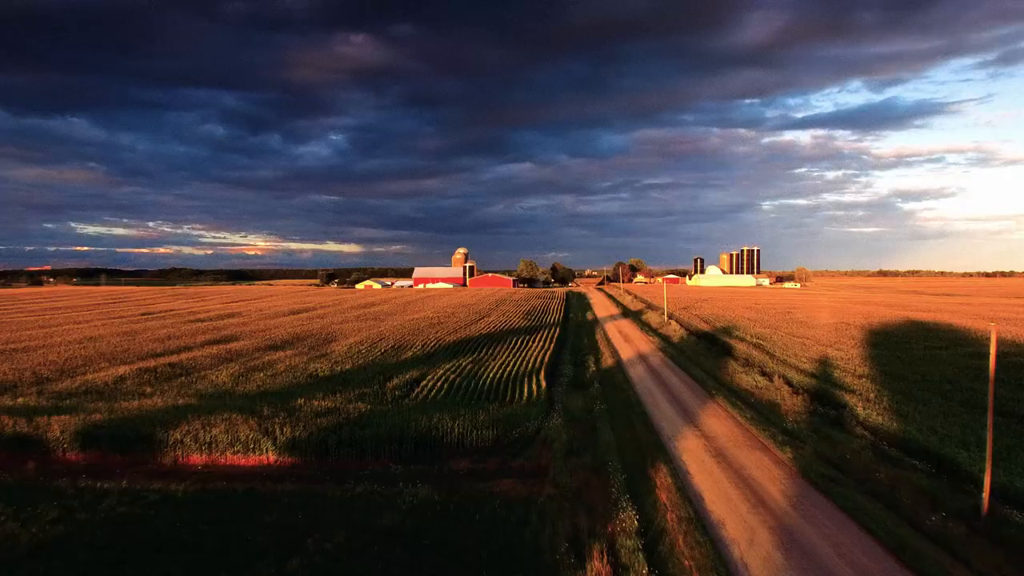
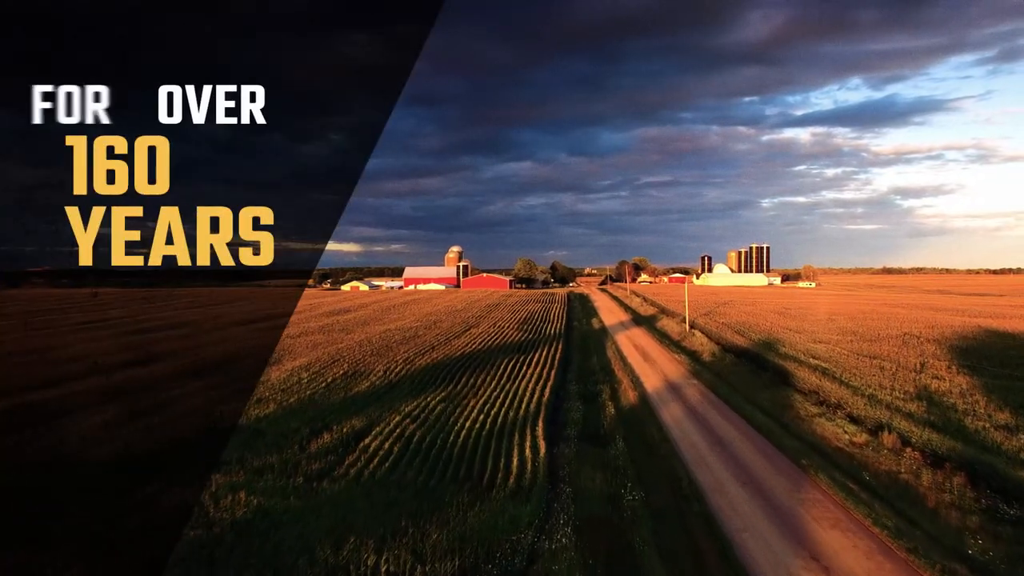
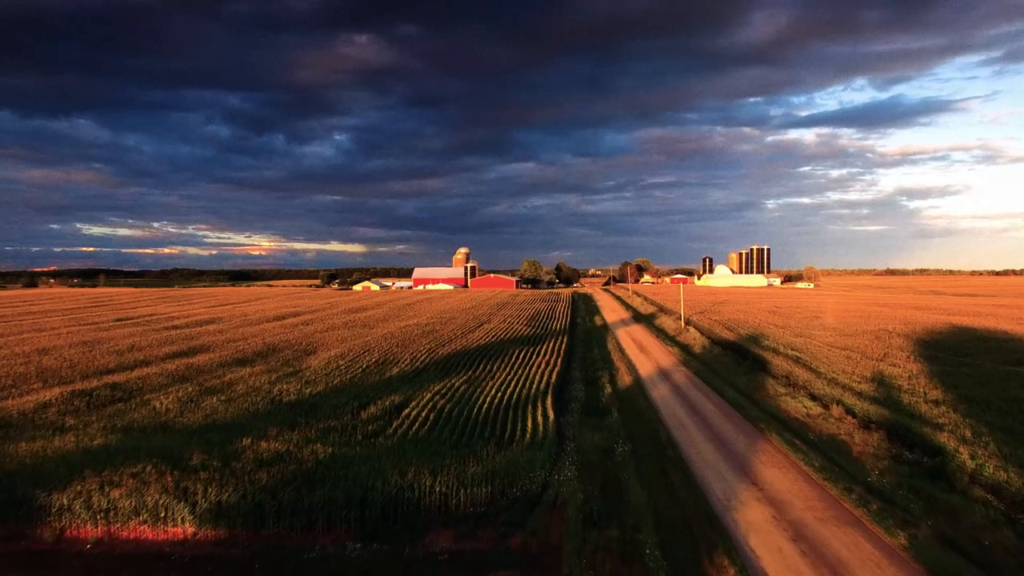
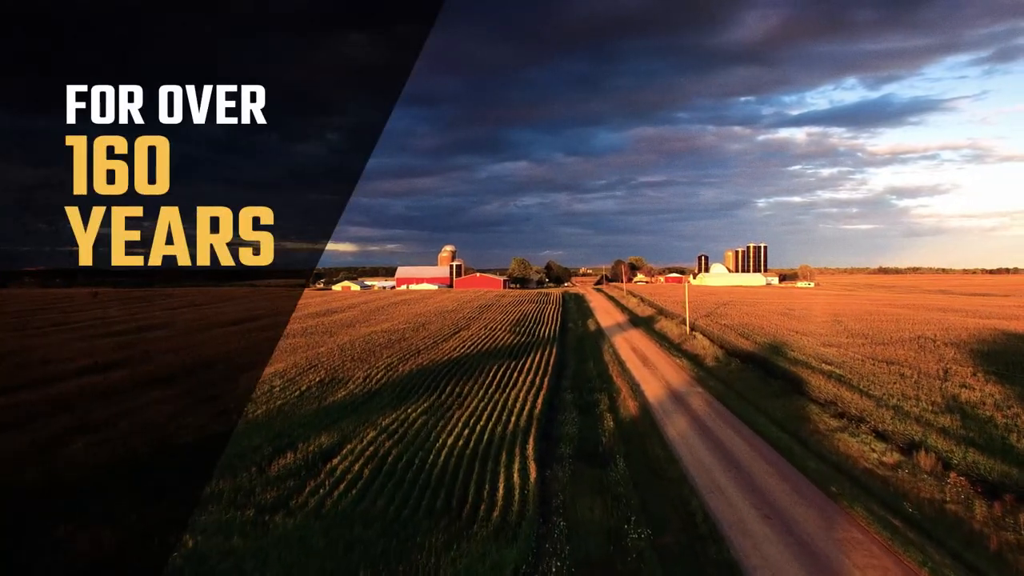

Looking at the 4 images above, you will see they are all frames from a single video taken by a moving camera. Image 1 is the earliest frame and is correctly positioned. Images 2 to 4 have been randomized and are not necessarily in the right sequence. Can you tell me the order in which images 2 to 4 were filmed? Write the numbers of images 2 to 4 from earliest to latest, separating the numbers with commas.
3, 2, 4
